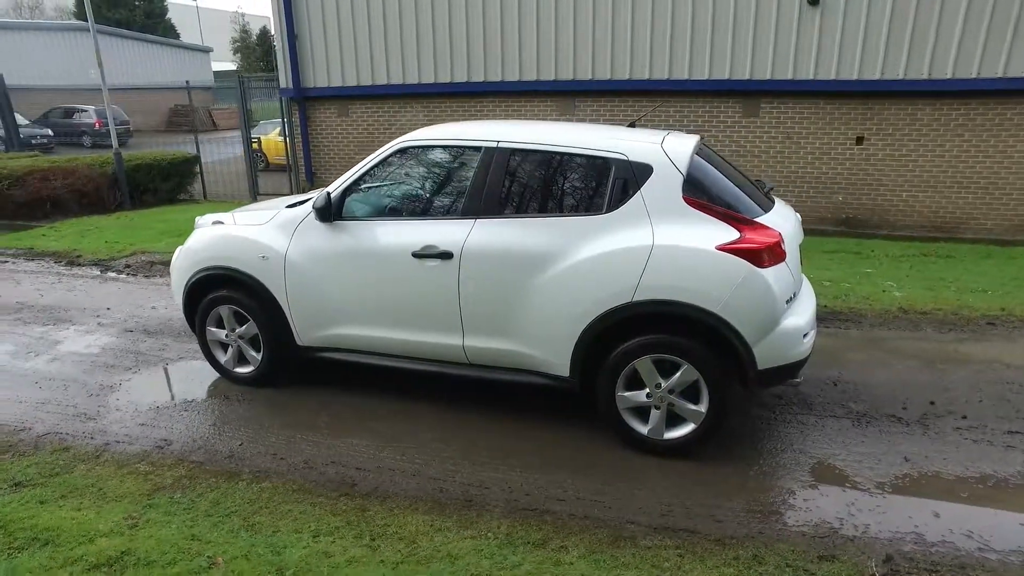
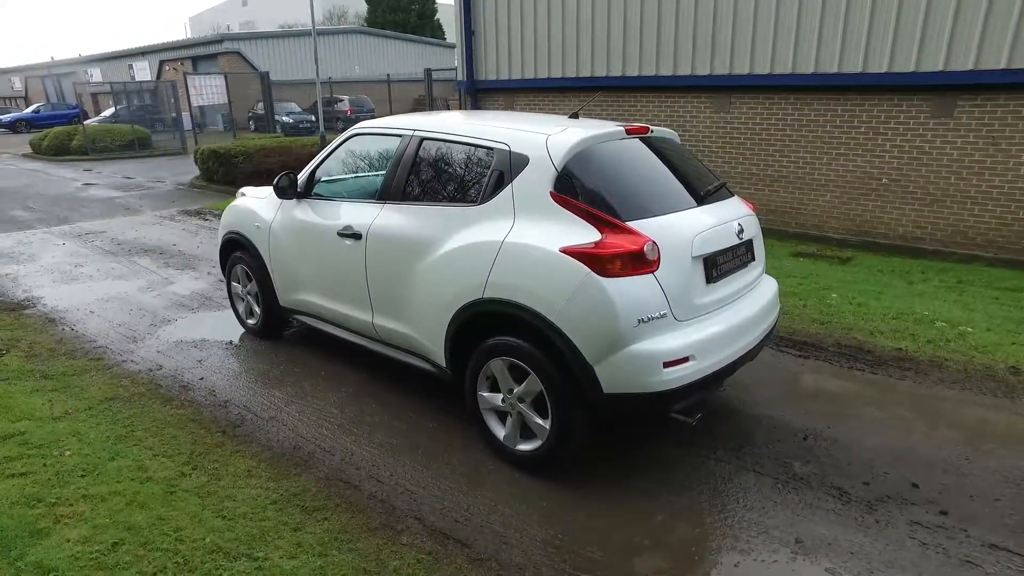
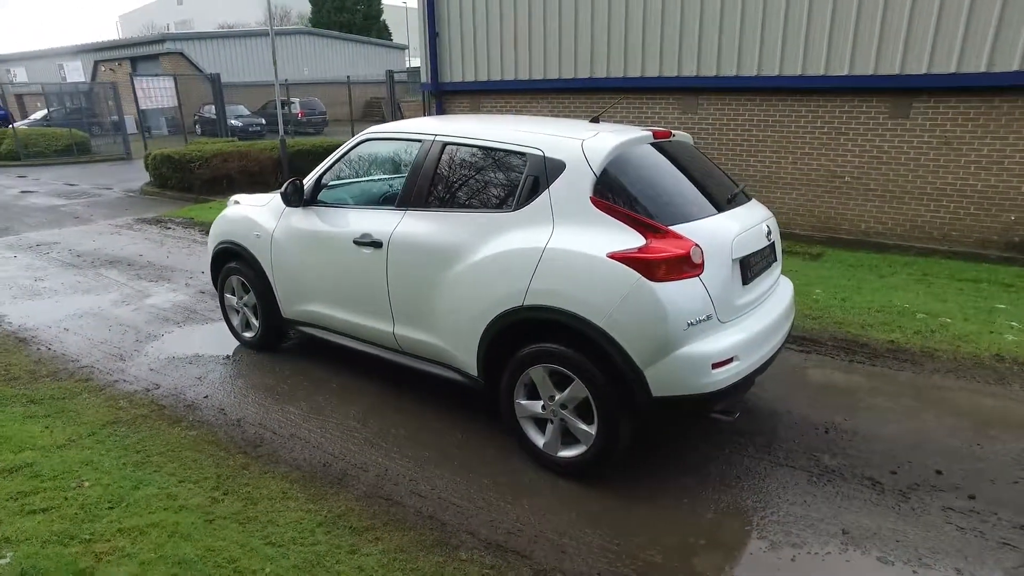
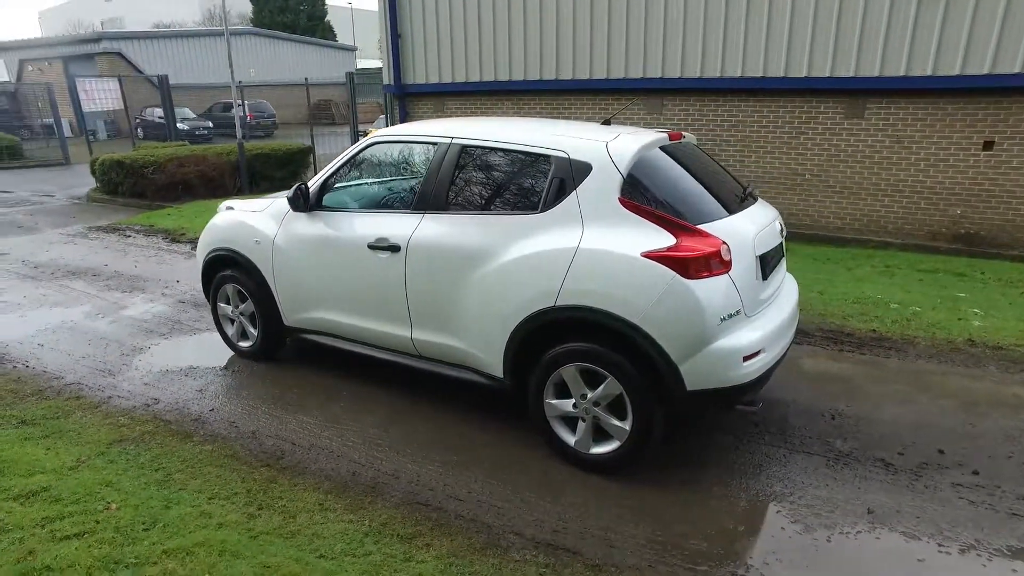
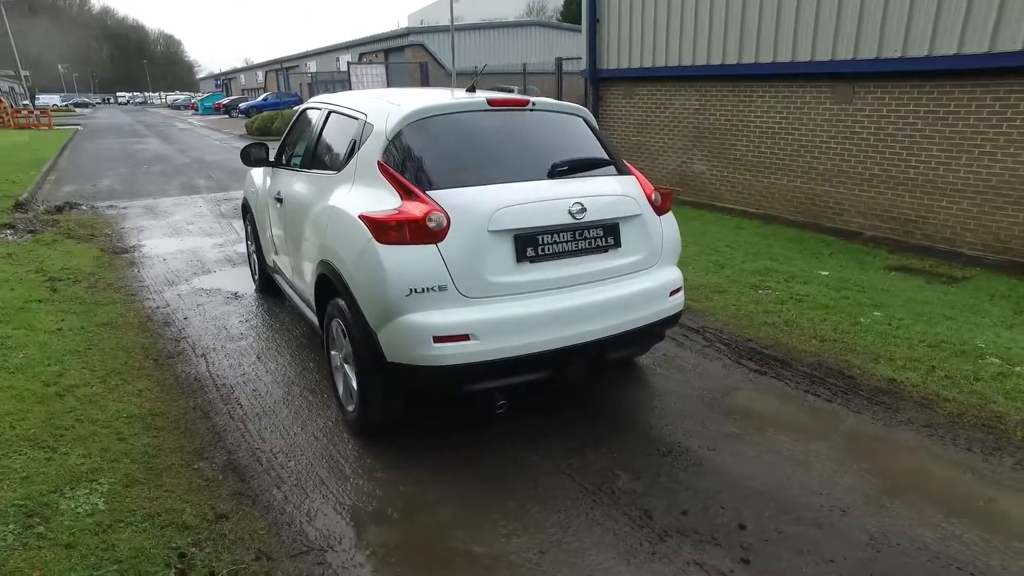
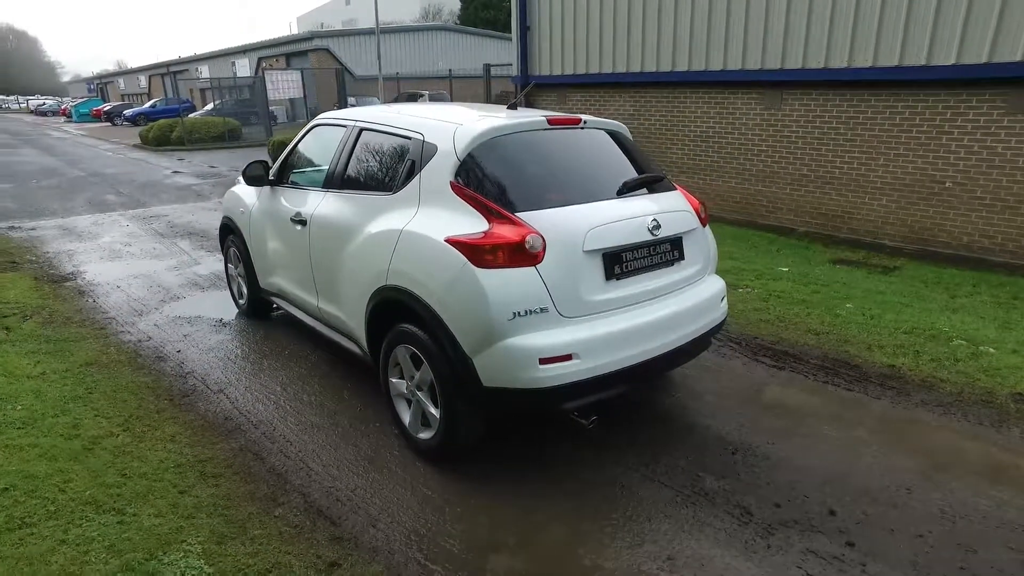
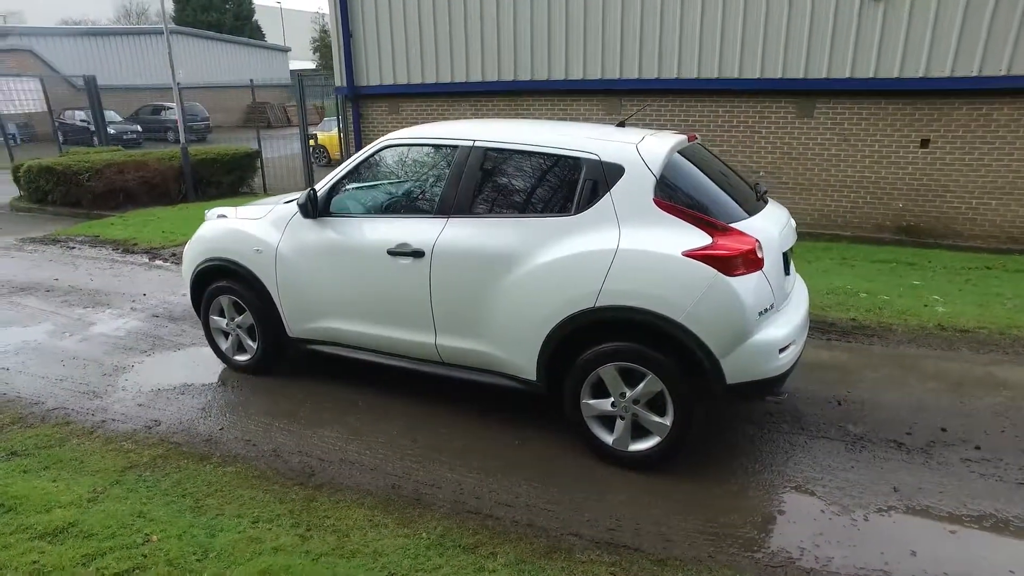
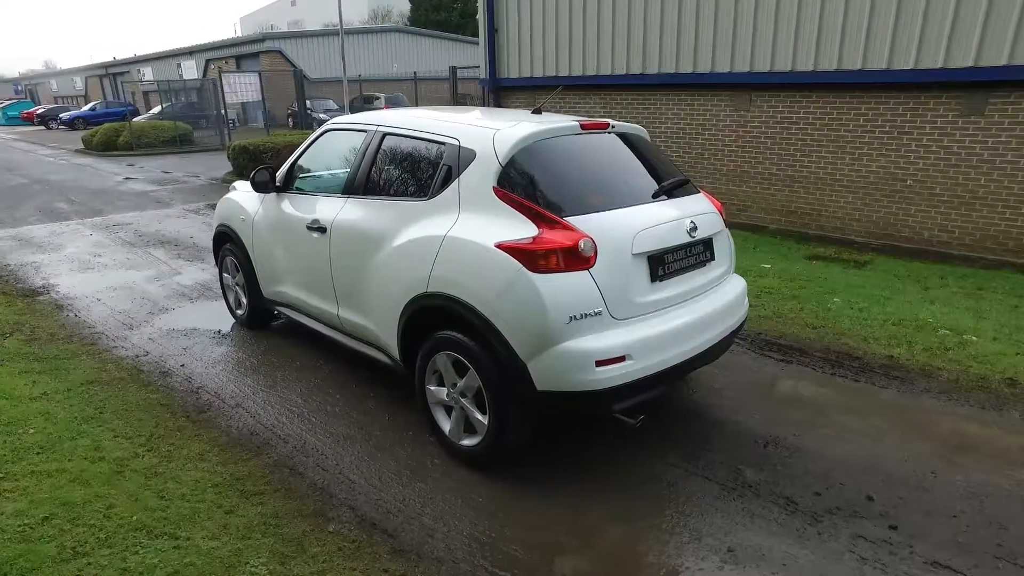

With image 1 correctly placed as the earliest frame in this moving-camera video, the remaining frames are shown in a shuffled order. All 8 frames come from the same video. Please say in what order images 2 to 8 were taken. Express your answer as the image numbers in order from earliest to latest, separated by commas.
7, 4, 3, 2, 8, 6, 5
